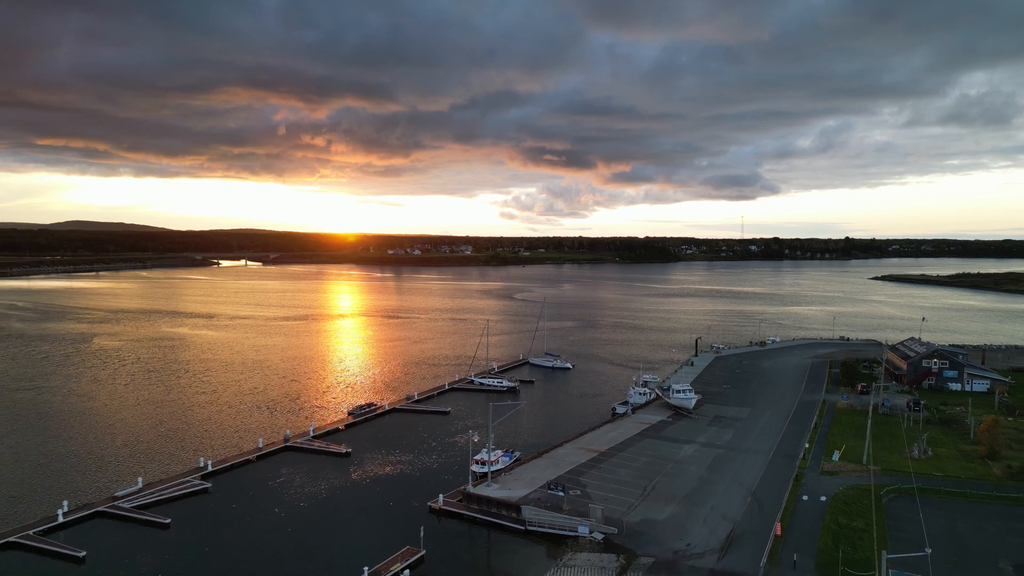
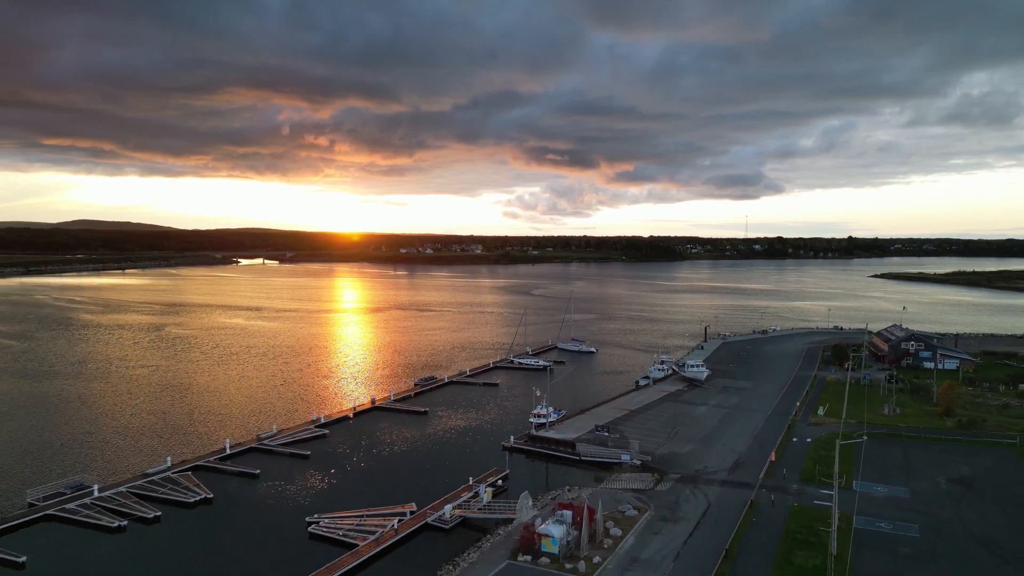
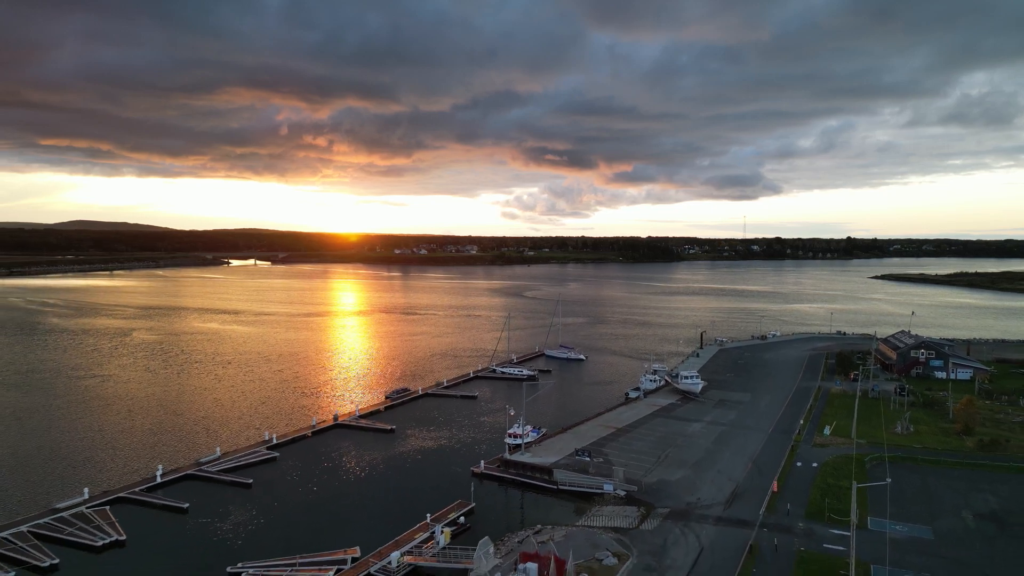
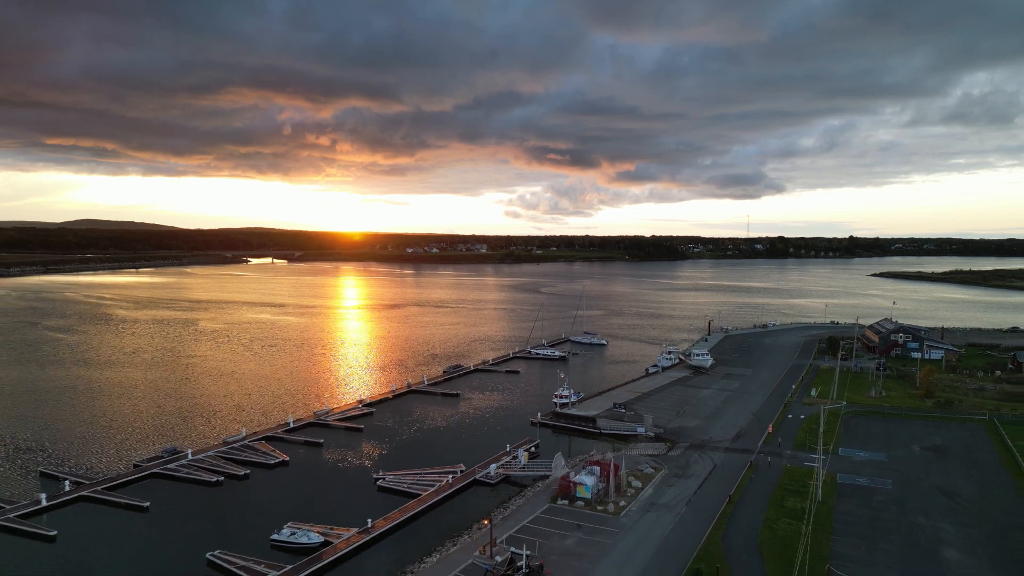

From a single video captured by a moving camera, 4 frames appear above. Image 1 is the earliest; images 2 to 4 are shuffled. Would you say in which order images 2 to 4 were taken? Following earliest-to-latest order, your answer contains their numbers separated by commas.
3, 2, 4
